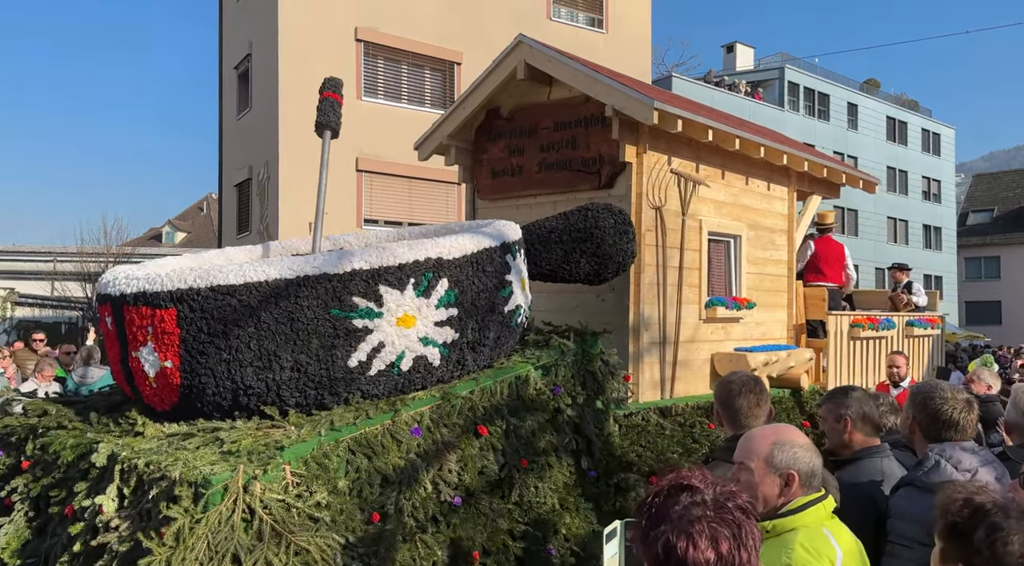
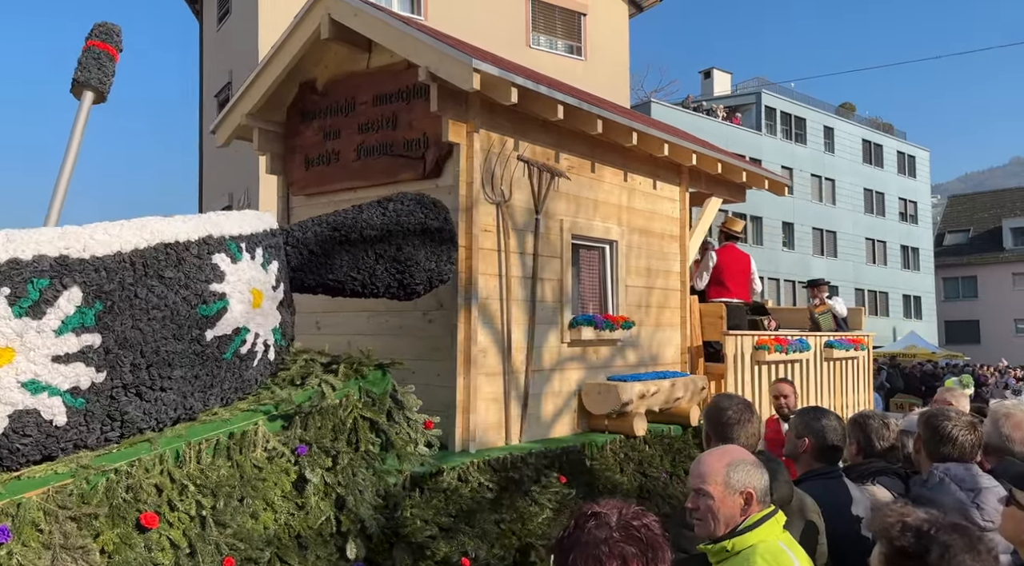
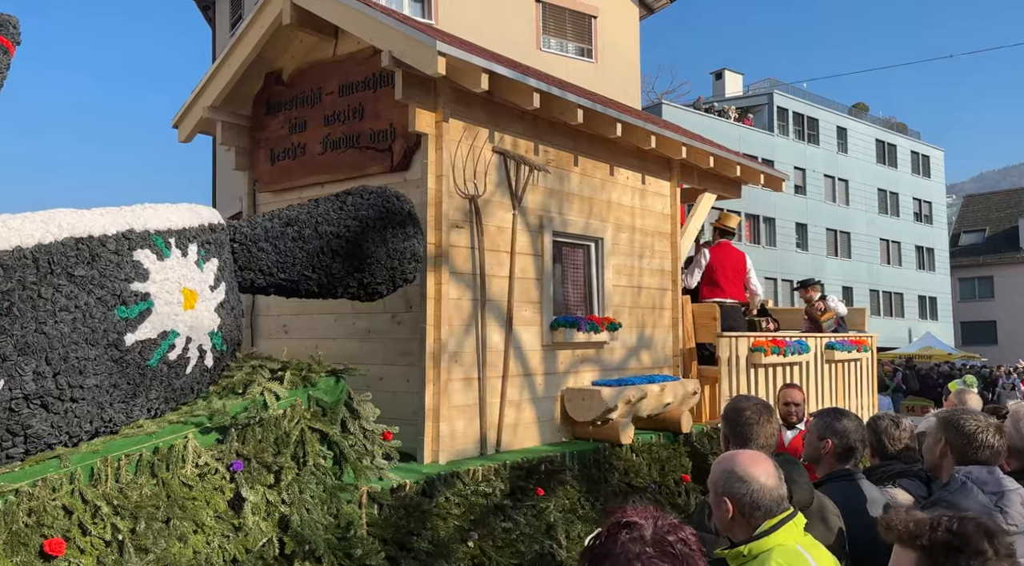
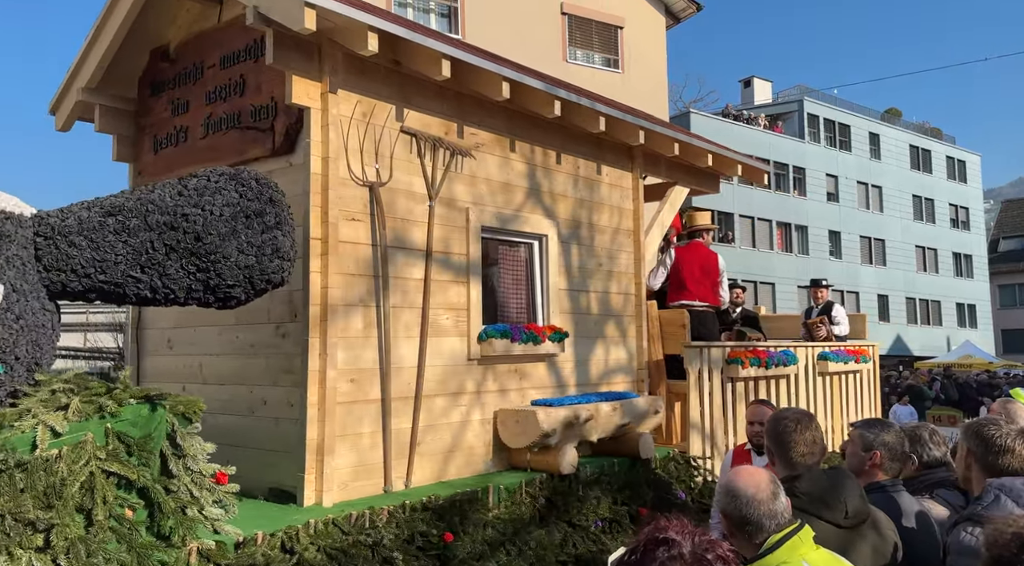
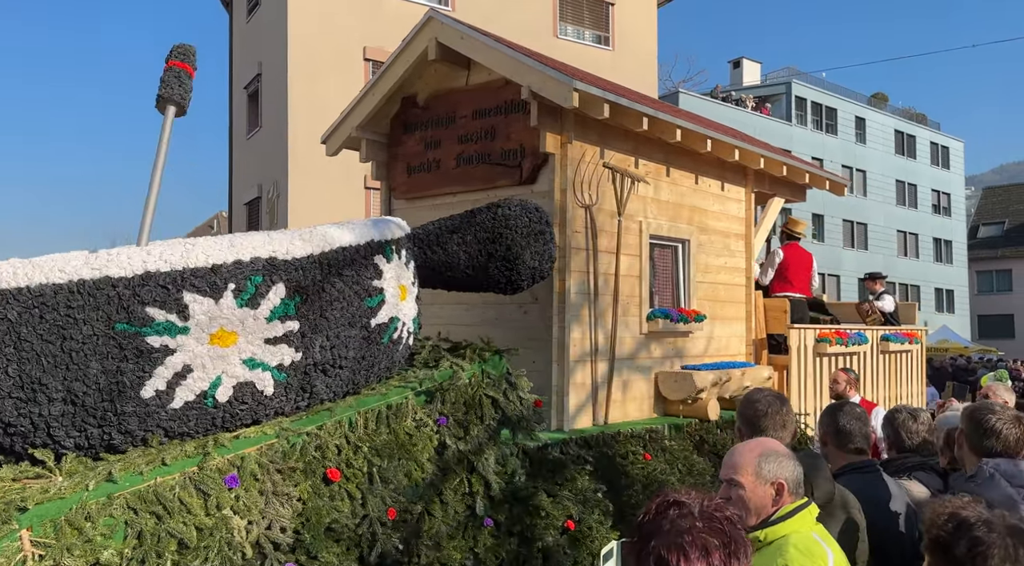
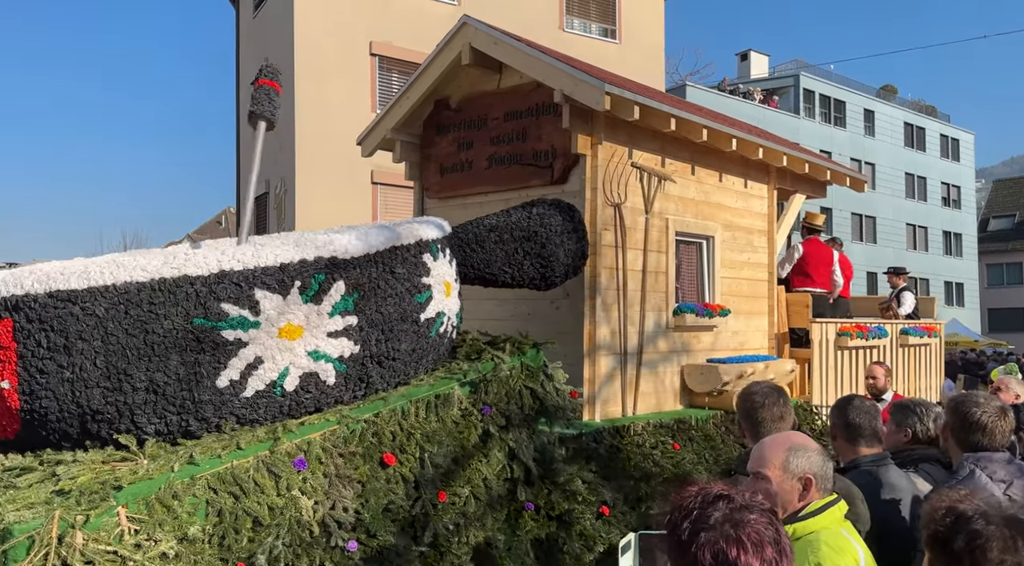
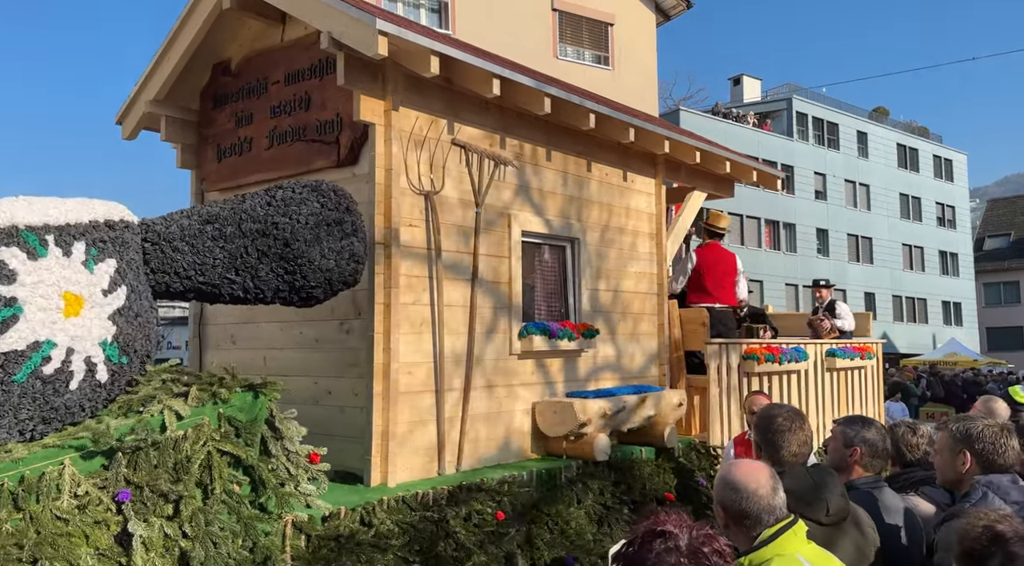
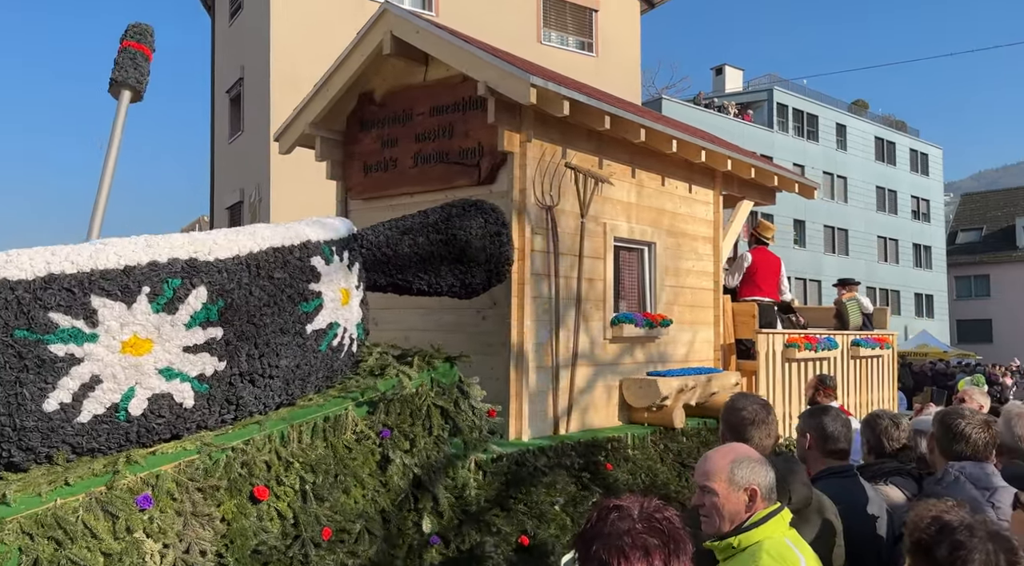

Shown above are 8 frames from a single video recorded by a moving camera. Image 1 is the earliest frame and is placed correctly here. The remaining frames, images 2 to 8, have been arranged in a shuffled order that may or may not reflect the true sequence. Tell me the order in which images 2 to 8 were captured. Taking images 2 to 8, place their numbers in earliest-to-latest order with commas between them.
6, 5, 8, 2, 3, 7, 4
